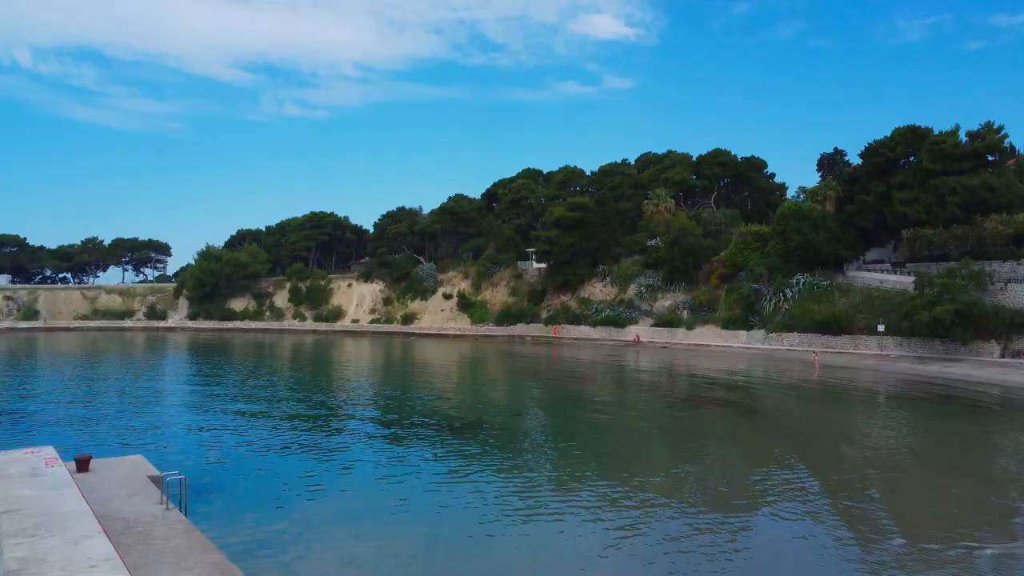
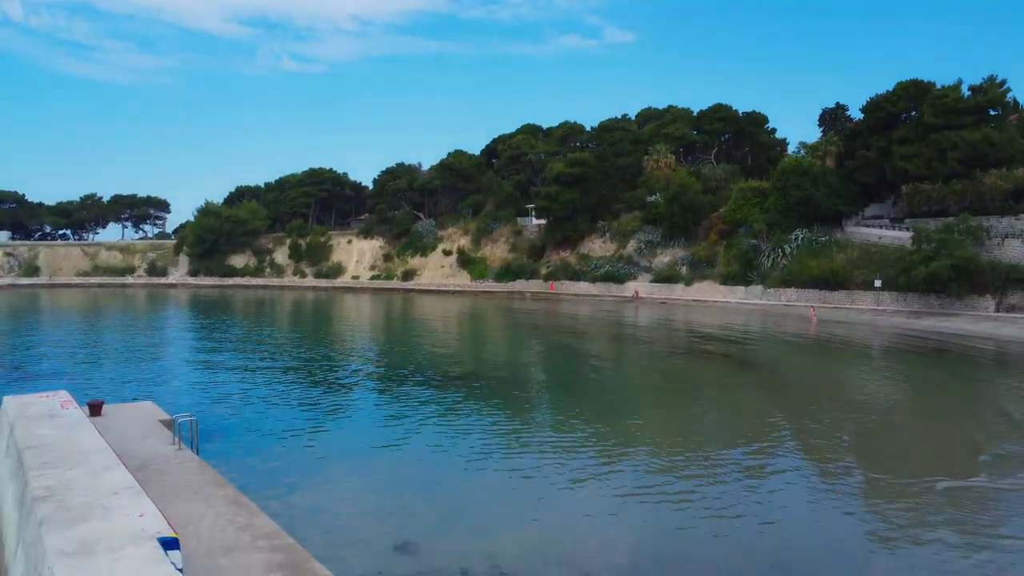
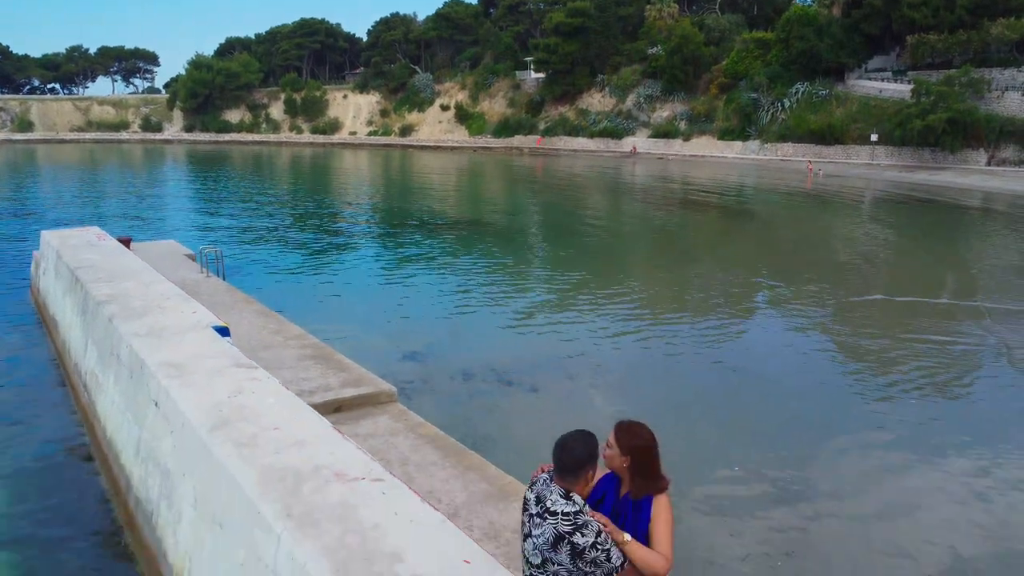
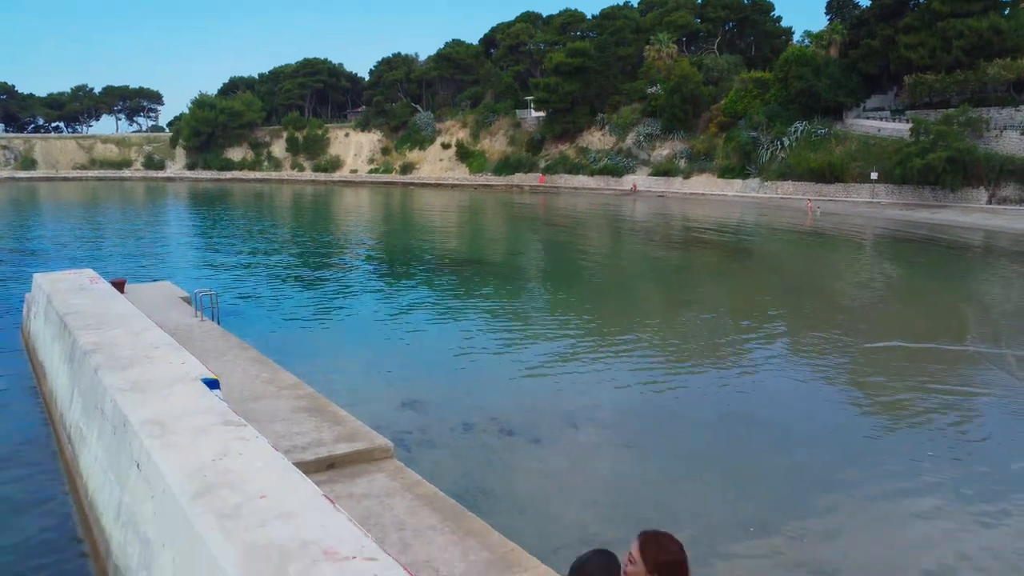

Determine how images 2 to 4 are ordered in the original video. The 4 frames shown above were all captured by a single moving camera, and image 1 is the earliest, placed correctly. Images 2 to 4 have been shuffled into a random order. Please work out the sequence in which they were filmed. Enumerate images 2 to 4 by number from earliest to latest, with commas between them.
2, 4, 3
